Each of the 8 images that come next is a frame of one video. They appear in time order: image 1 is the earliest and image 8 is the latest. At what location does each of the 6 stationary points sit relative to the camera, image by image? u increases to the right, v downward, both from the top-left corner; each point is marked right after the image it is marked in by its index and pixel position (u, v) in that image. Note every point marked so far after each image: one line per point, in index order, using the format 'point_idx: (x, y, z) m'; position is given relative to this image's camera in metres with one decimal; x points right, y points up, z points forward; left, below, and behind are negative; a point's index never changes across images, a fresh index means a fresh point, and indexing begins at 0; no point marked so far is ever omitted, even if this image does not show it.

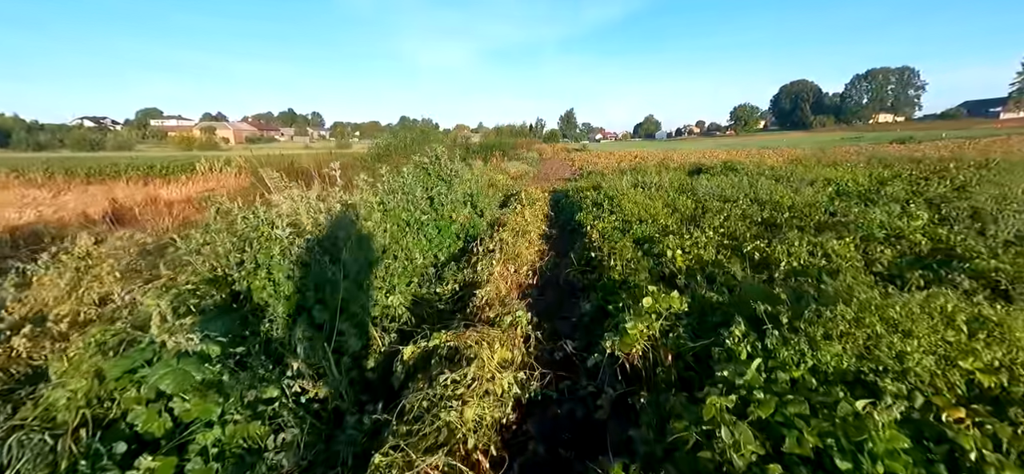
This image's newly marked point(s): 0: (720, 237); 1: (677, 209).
0: (+3.4, 0.0, +6.6) m
1: (+3.7, +0.6, +9.0) m
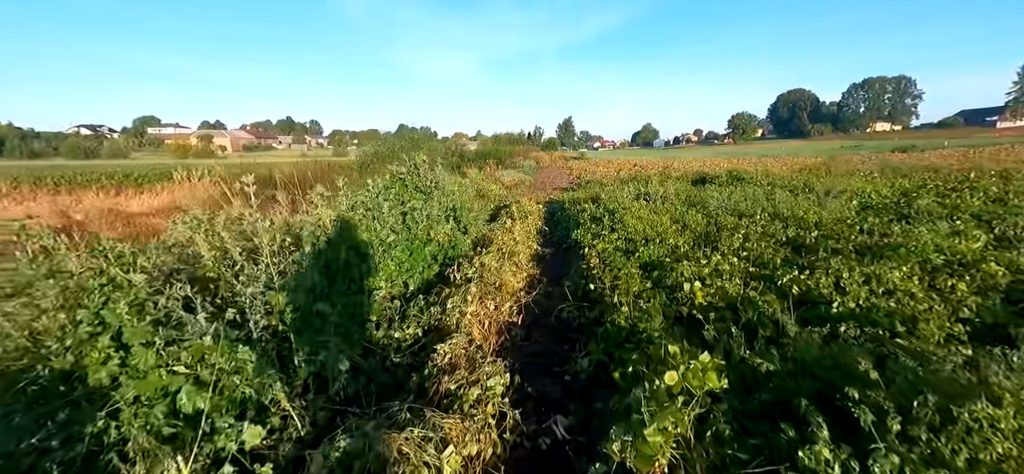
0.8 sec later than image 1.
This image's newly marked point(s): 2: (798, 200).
0: (+3.2, -0.4, +5.5) m
1: (+3.5, +0.2, +7.9) m
2: (+7.0, +0.9, +9.7) m
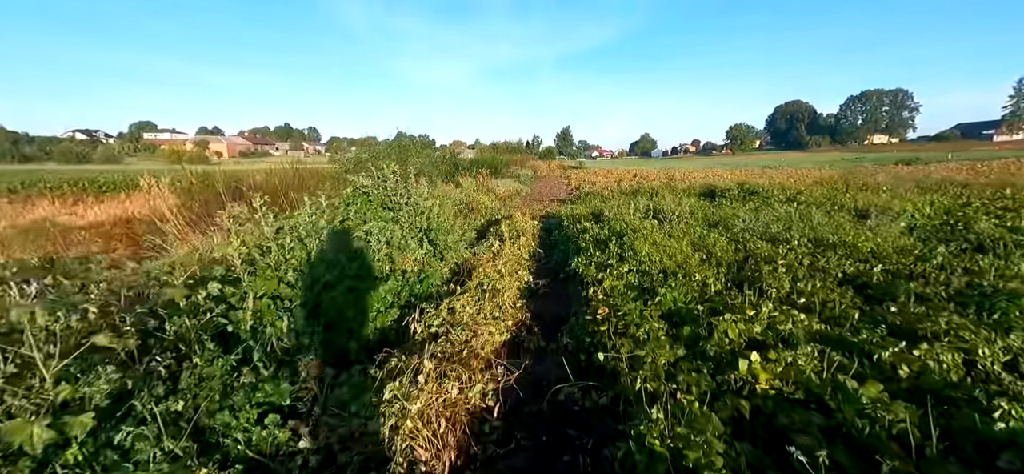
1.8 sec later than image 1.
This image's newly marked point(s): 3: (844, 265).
0: (+3.0, -0.8, +4.0) m
1: (+3.2, -0.3, +6.4) m
2: (+6.7, +0.3, +8.2) m
3: (+4.7, -0.4, +5.6) m
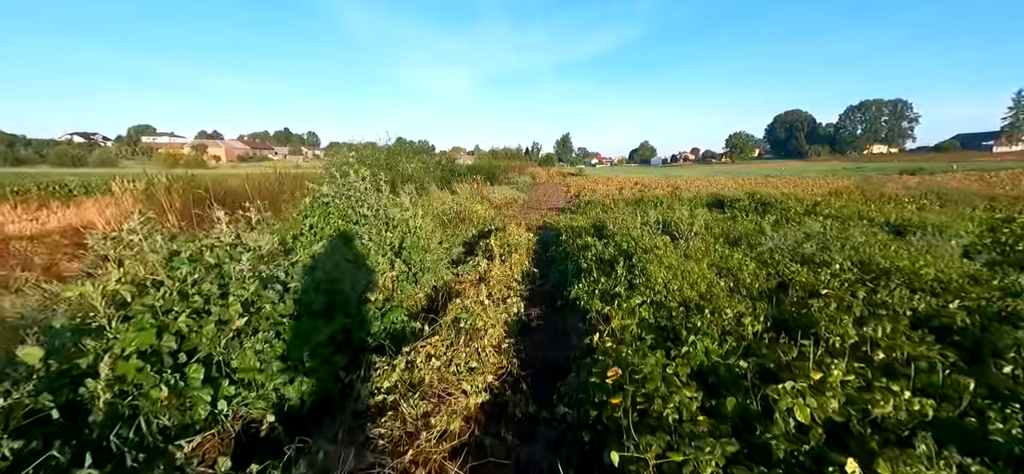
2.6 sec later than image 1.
0: (+2.8, -1.1, +2.9) m
1: (+3.1, -0.6, +5.3) m
2: (+6.6, 0.0, +7.1) m
3: (+4.5, -0.7, +4.5) m
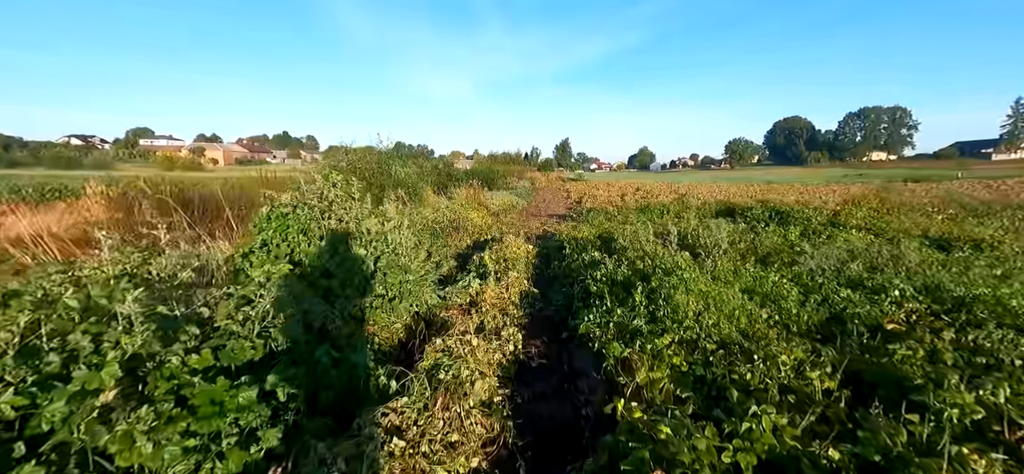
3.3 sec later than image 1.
0: (+2.7, -1.3, +1.9) m
1: (+3.0, -0.9, +4.3) m
2: (+6.5, -0.3, +6.2) m
3: (+4.5, -0.9, +3.6) m
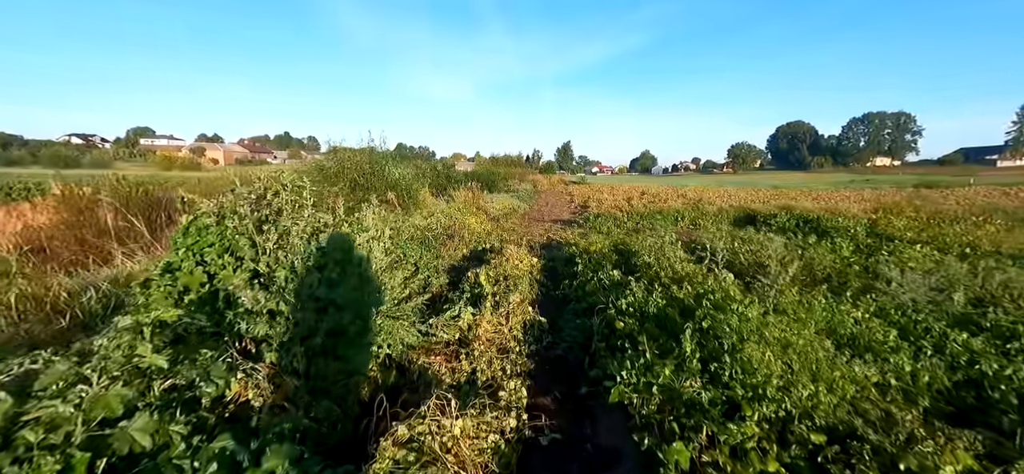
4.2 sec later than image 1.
0: (+2.8, -1.5, +0.6) m
1: (+3.0, -1.1, +3.0) m
2: (+6.5, -0.6, +4.9) m
3: (+4.5, -1.2, +2.3) m
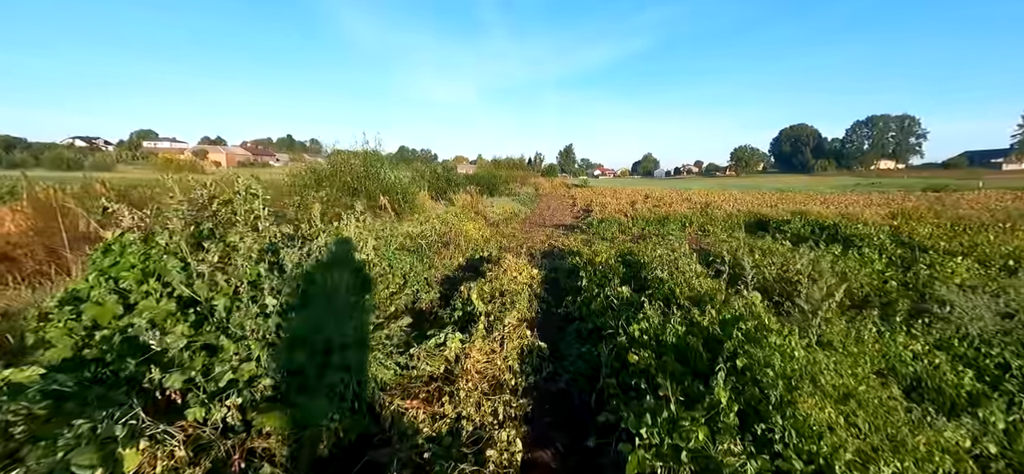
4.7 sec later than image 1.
0: (+2.7, -1.6, -0.1) m
1: (+3.0, -1.2, +2.4) m
2: (+6.5, -0.8, +4.2) m
3: (+4.4, -1.3, +1.6) m
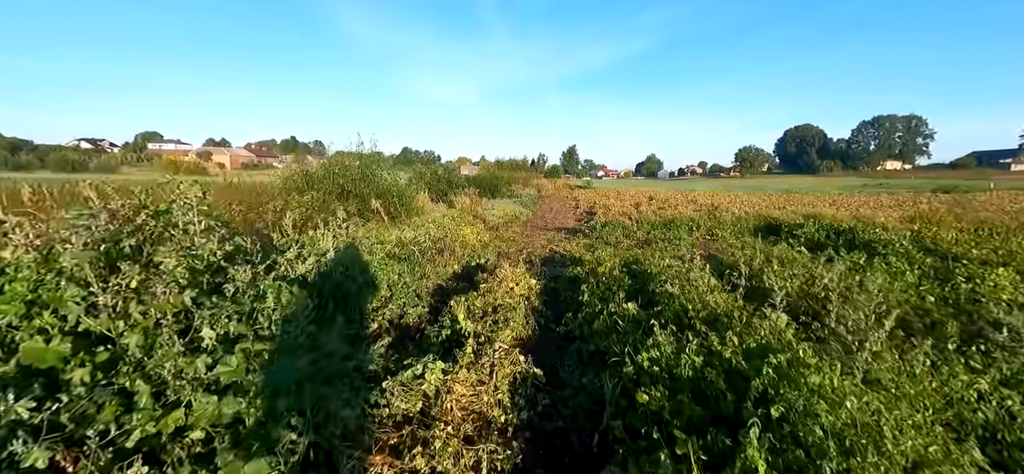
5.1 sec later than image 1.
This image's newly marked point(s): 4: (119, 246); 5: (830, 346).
0: (+2.6, -1.7, -0.7) m
1: (+2.9, -1.4, +1.8) m
2: (+6.4, -0.9, +3.6) m
3: (+4.3, -1.5, +1.0) m
4: (-2.5, -0.1, +2.6) m
5: (+2.7, -0.9, +3.4) m
